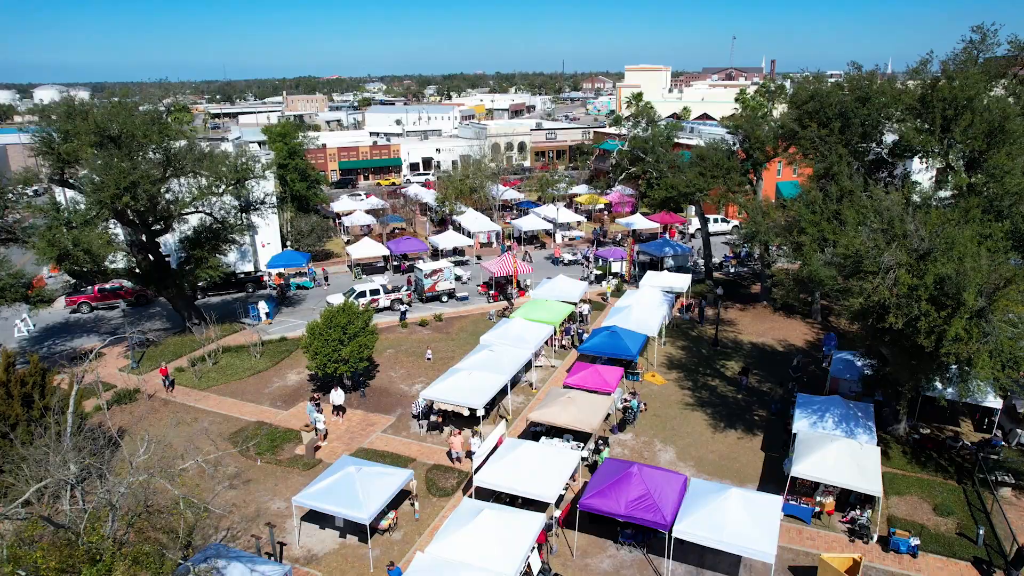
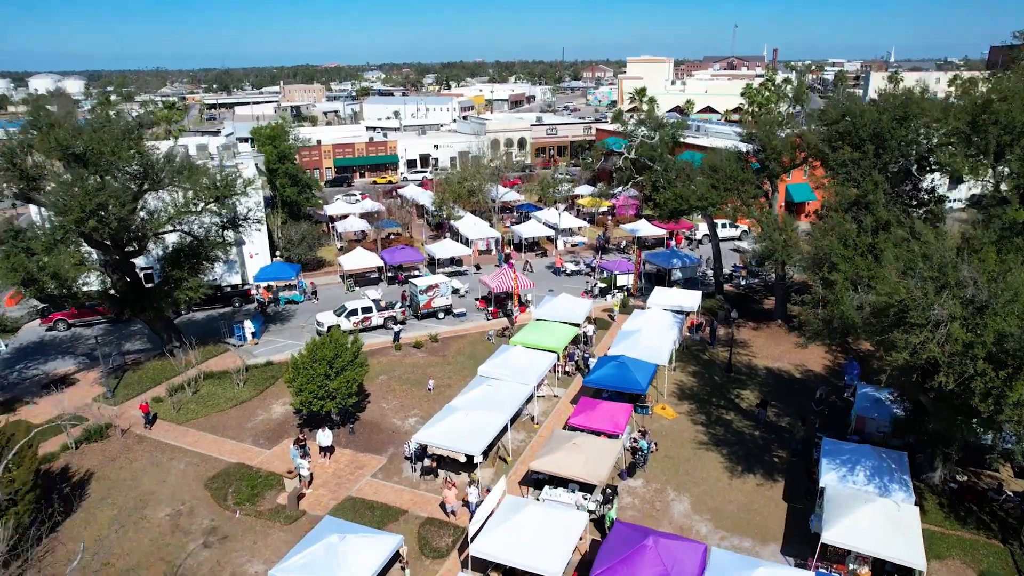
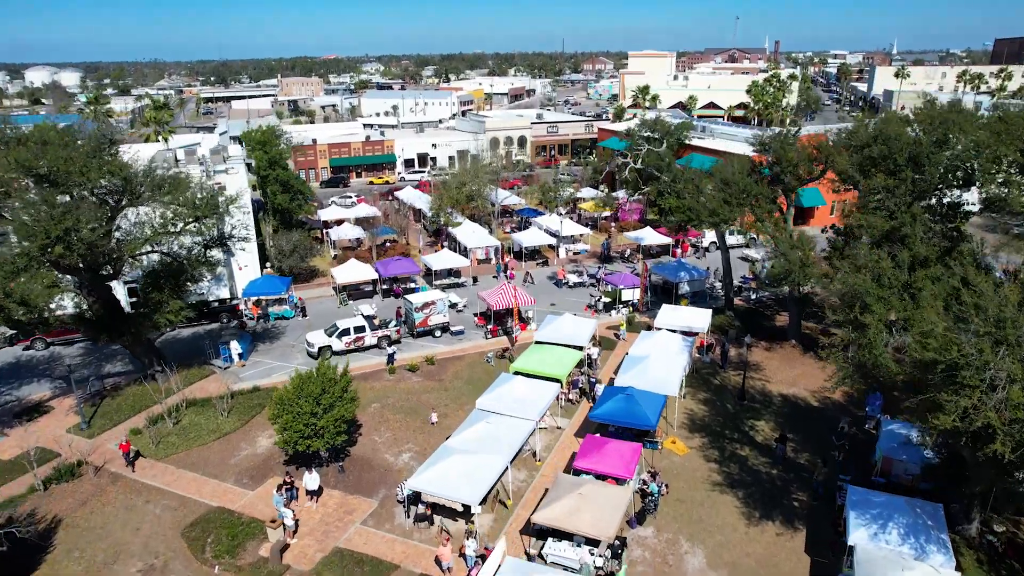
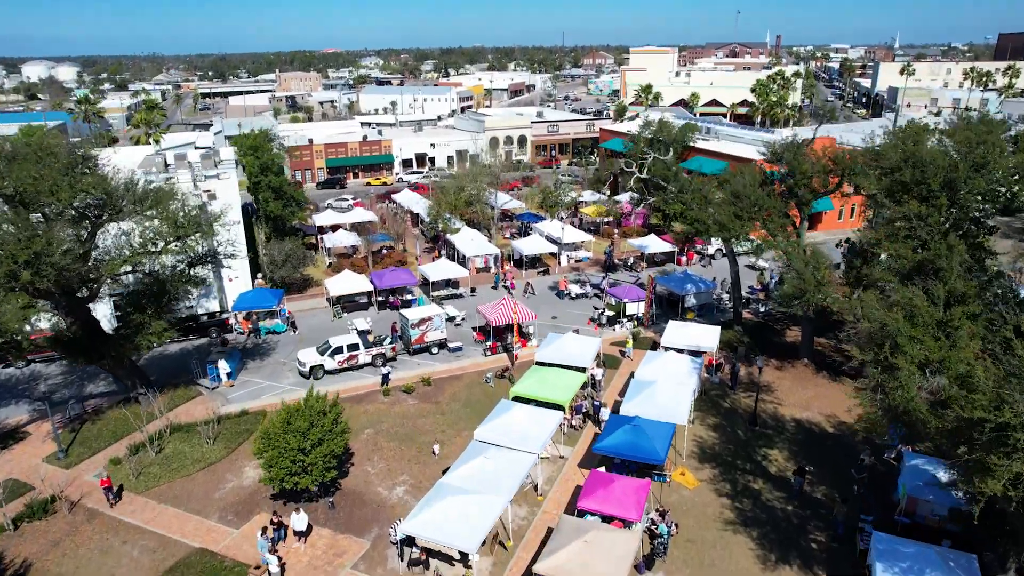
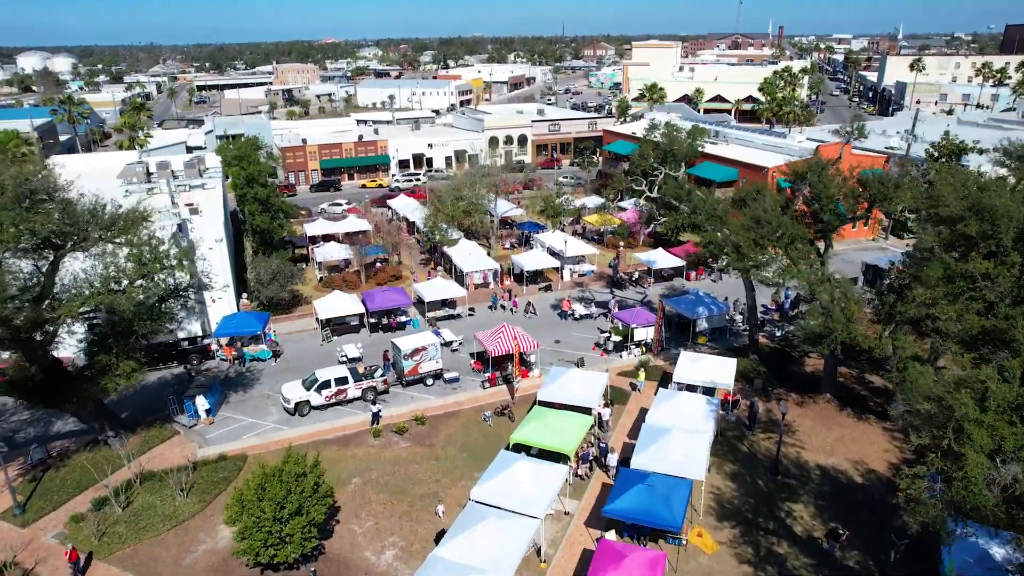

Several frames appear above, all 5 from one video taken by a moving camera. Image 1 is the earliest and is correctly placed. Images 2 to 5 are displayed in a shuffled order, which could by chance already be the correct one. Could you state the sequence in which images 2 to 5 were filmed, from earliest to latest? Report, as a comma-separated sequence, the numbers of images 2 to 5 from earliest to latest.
2, 3, 4, 5
